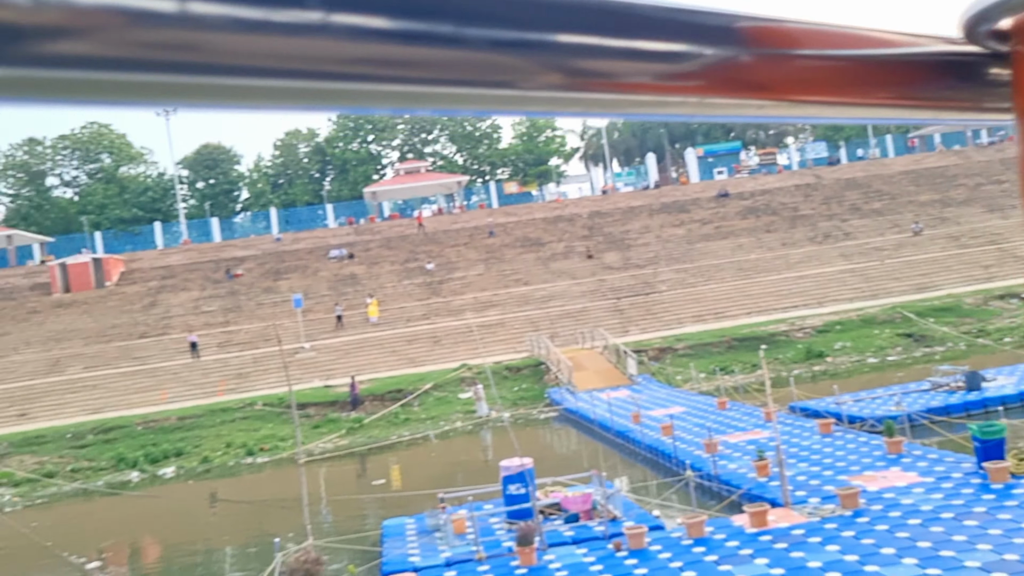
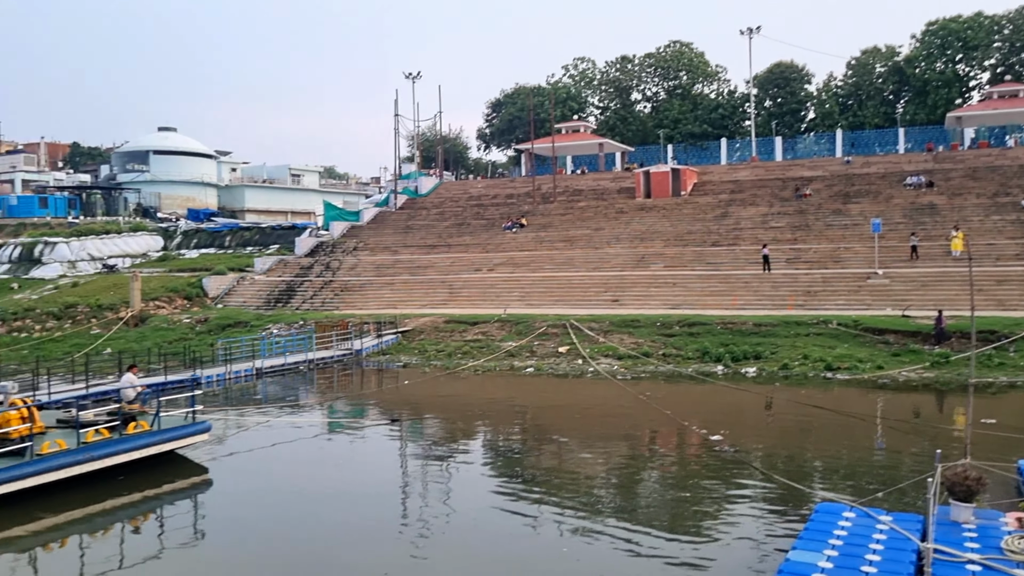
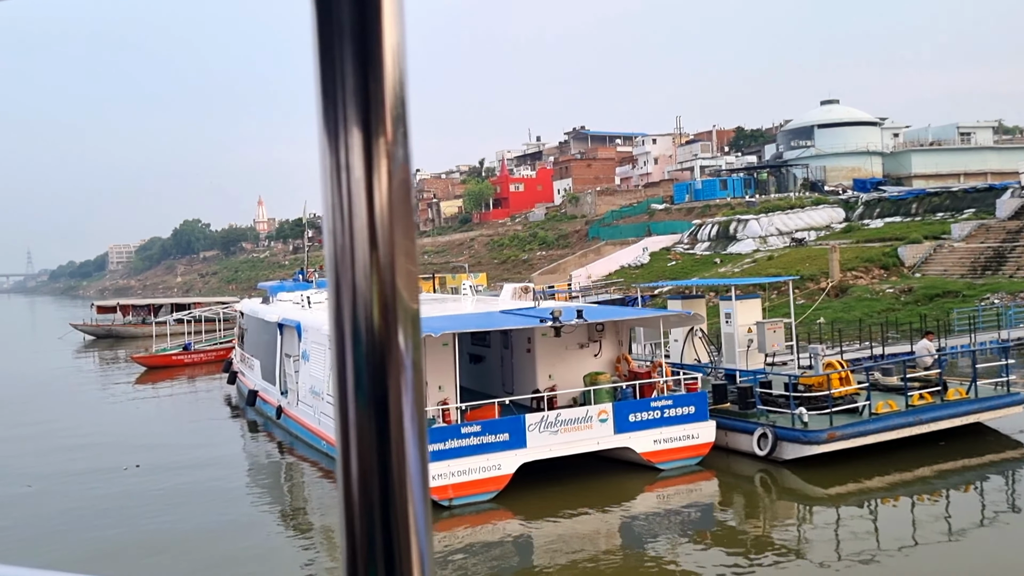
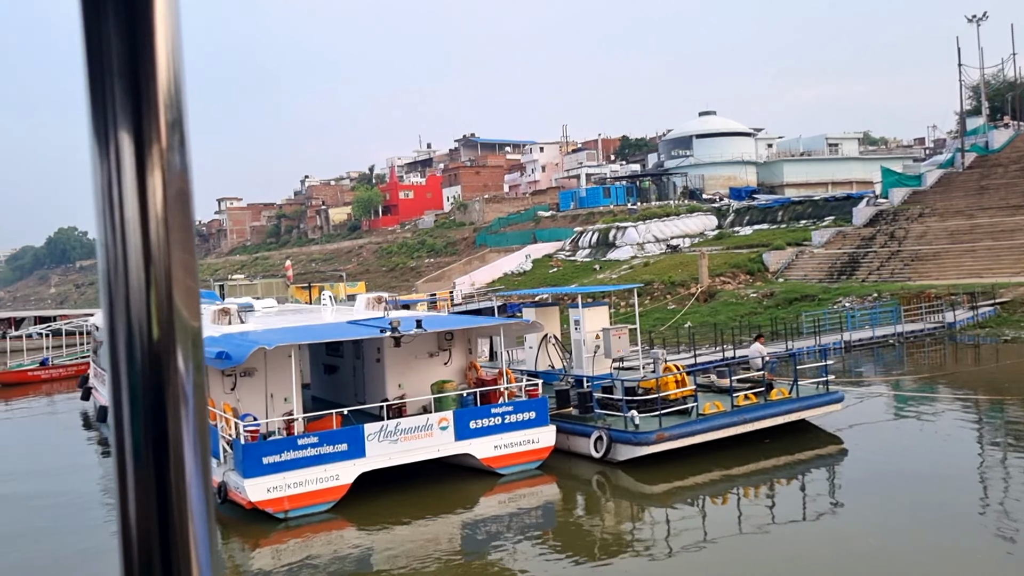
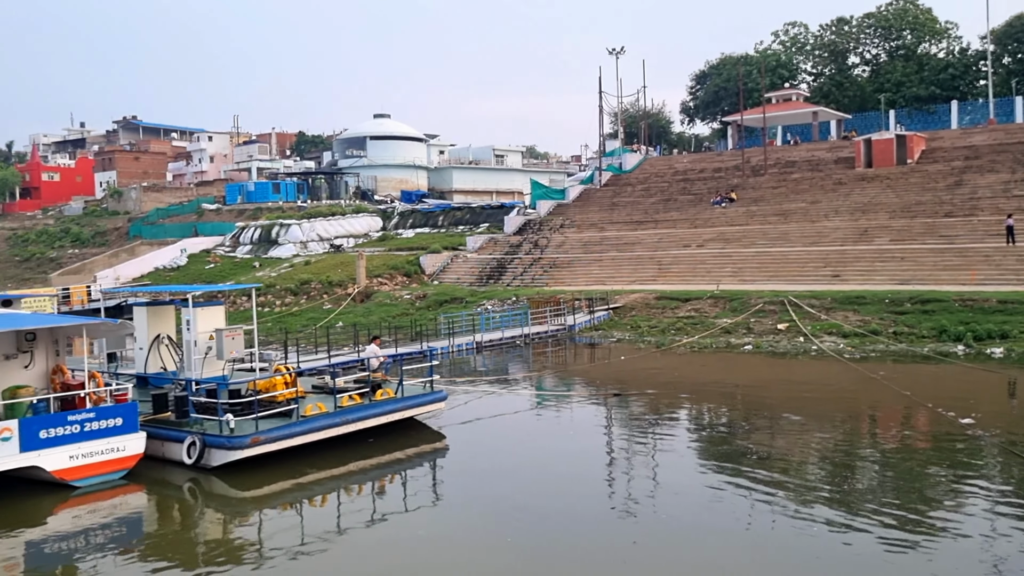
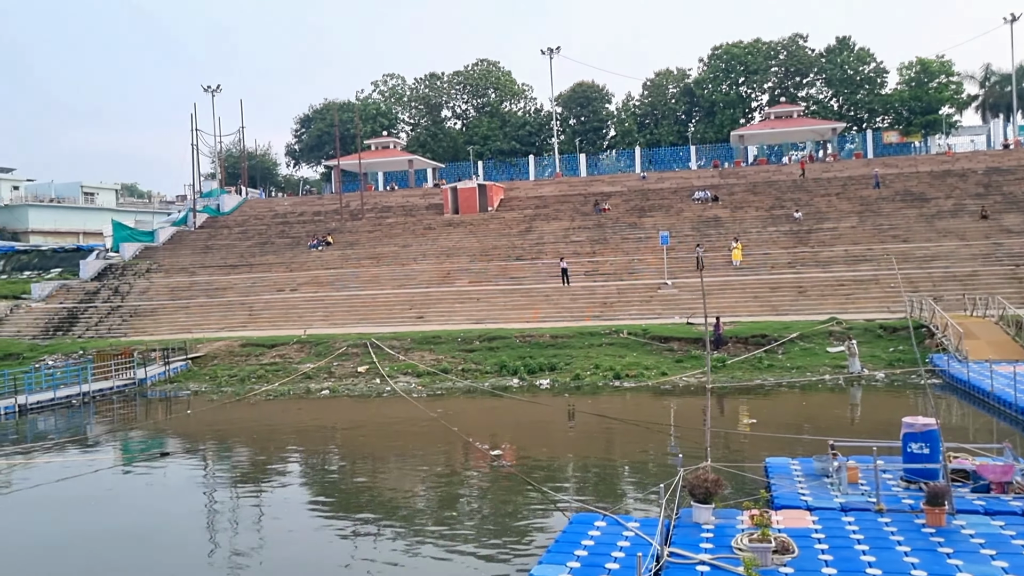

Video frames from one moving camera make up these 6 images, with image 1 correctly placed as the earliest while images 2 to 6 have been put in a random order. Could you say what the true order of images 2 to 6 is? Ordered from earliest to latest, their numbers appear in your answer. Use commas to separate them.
6, 2, 5, 4, 3
